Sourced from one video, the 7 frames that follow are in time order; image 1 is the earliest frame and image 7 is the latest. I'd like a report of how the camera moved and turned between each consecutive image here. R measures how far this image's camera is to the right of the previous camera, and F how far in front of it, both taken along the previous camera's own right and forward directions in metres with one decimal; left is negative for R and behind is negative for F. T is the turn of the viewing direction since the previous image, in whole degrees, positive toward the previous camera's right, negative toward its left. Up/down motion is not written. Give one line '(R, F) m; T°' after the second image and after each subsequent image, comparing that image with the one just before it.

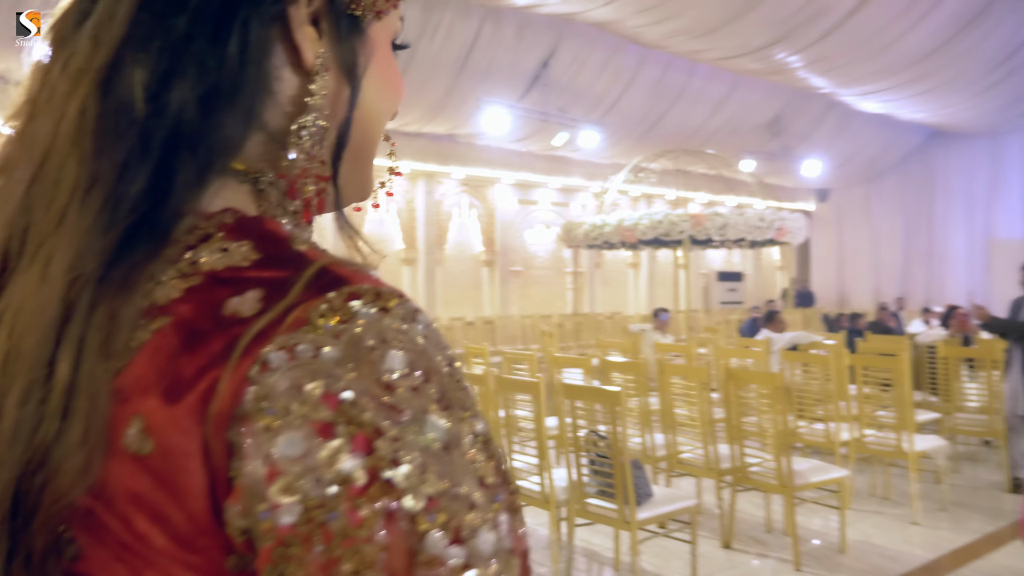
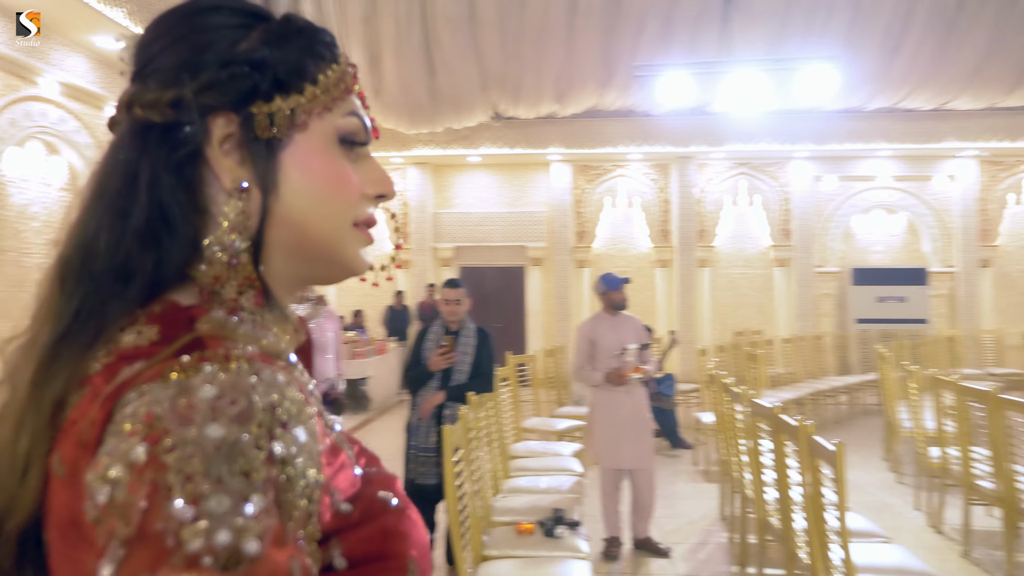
(+0.3, +0.2) m; -43°
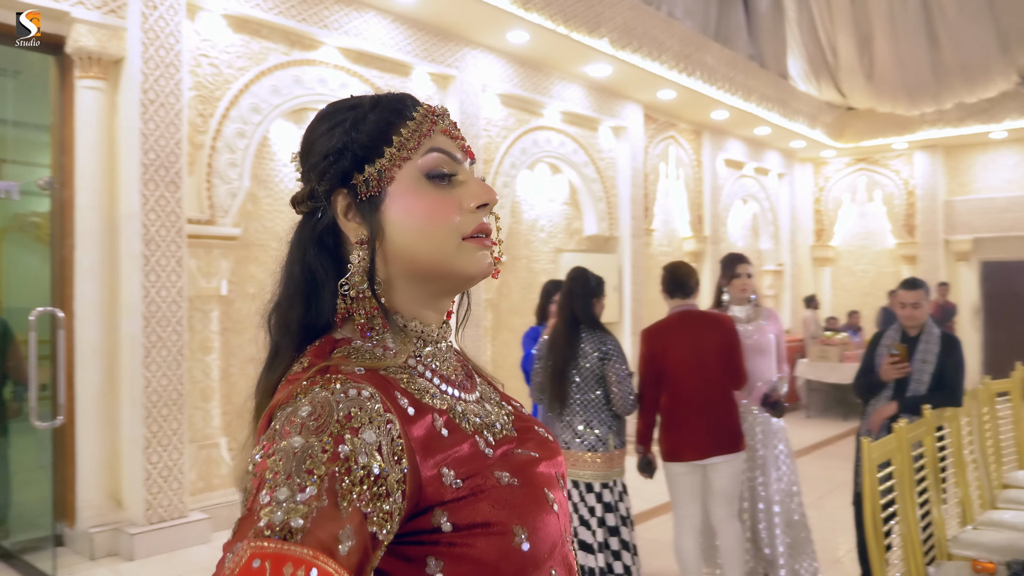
(+0.3, 0.0) m; -35°
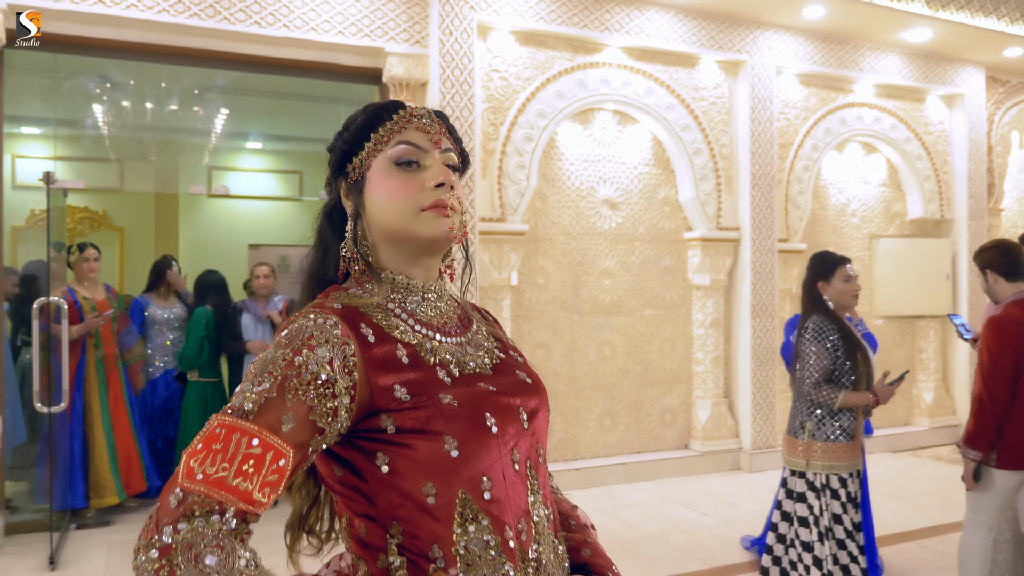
(+0.4, 0.0) m; -24°
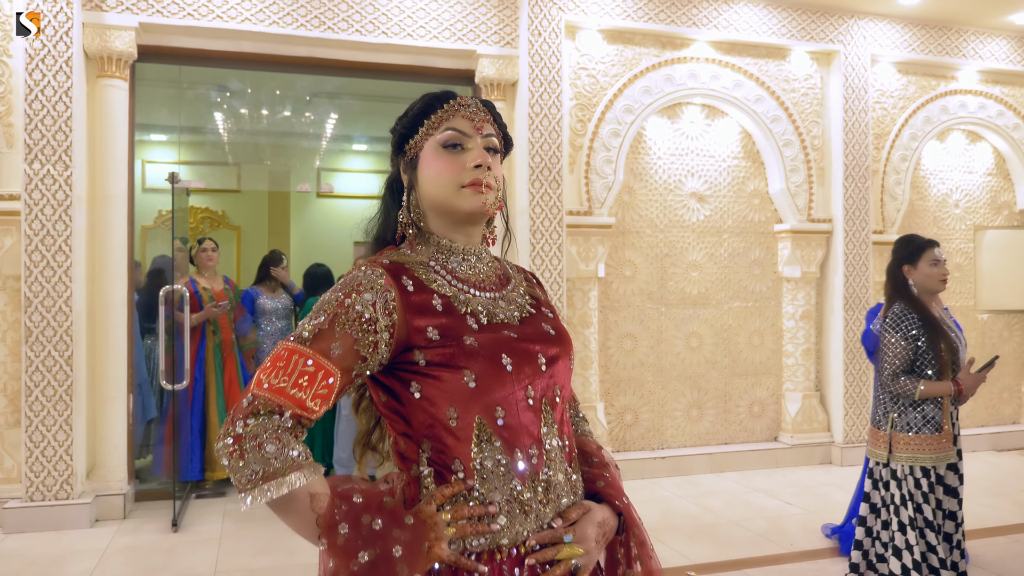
(+0.1, -0.1) m; -7°
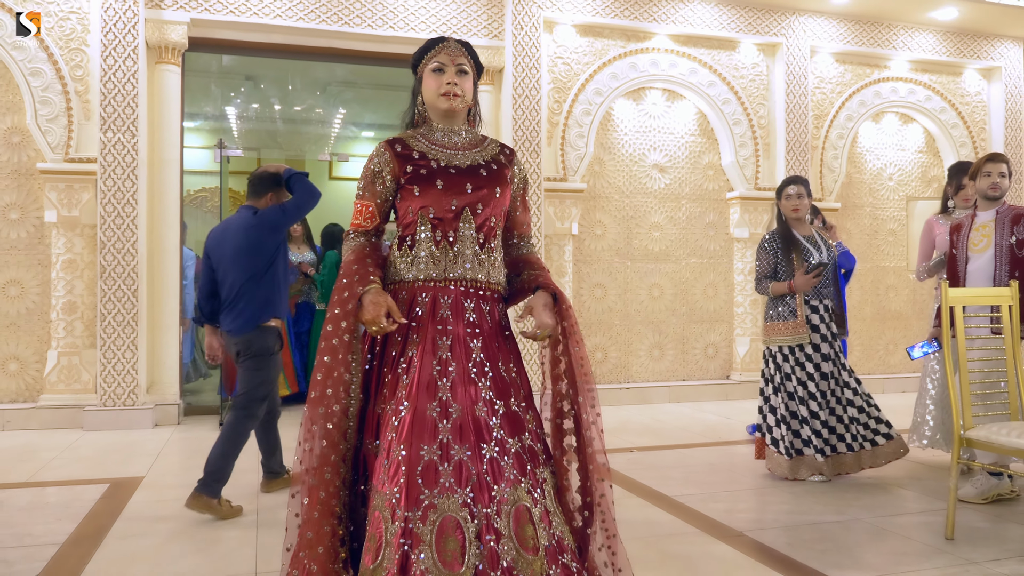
(+0.1, -0.7) m; -1°
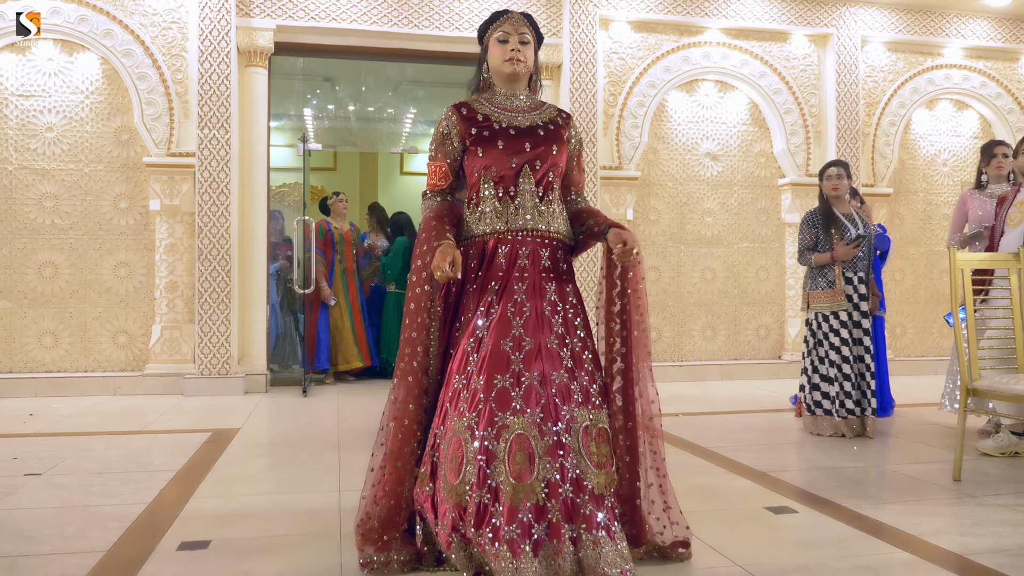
(+0.1, -0.3) m; -5°
